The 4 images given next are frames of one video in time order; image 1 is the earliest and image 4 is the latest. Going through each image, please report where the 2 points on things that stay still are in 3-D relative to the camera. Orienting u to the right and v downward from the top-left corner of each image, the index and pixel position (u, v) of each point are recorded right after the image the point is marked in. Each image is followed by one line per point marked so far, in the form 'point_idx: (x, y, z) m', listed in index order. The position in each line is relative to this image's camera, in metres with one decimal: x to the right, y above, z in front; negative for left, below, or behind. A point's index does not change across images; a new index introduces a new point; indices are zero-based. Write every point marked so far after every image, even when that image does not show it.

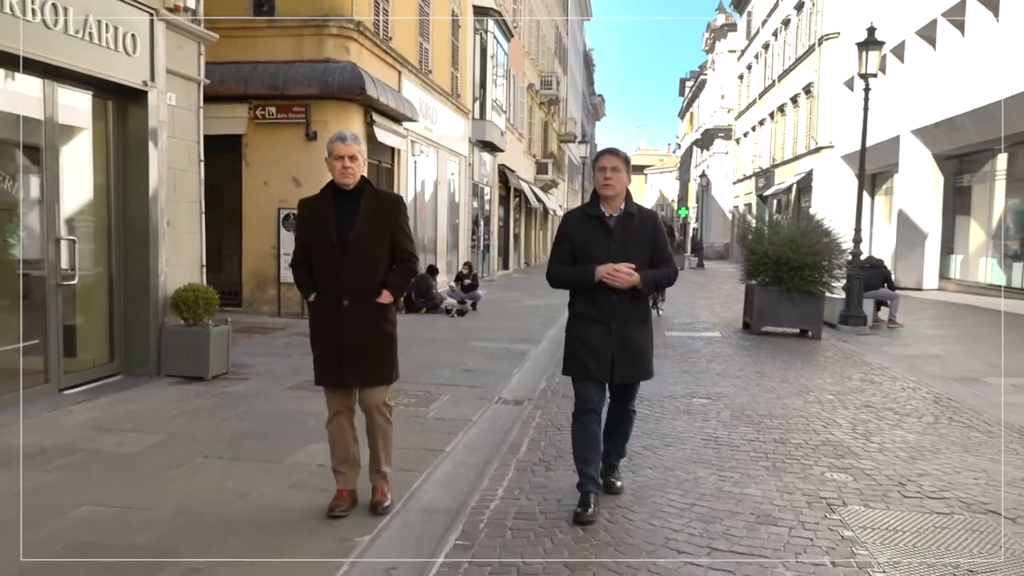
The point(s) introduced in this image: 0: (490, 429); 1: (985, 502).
0: (-0.2, -1.0, +5.9) m
1: (+2.6, -1.2, +4.4) m
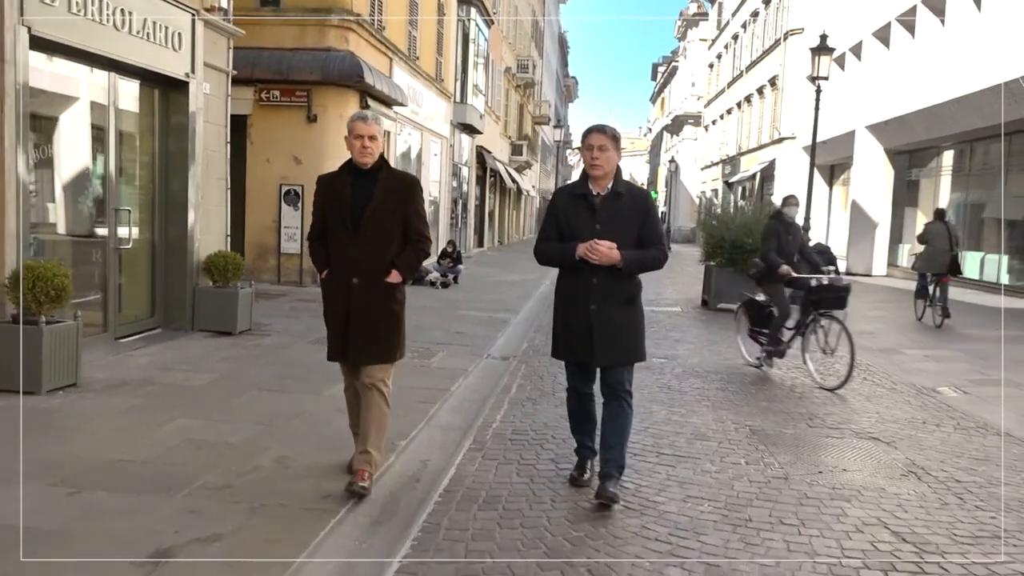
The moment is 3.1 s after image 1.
0: (-0.2, -0.8, +7.2) m
1: (+2.6, -1.0, +5.8) m
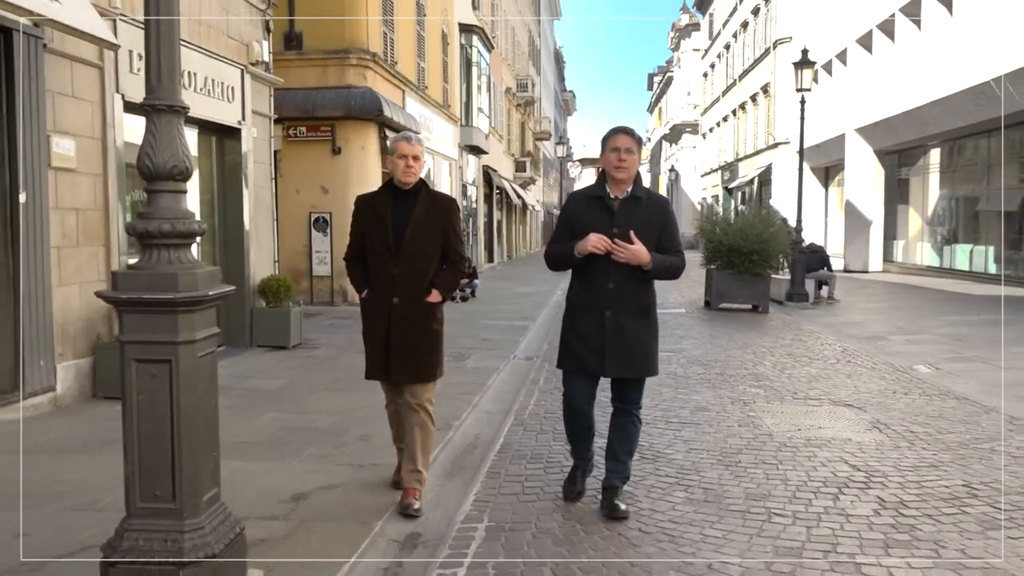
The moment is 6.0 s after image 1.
0: (0.0, -0.9, +8.3) m
1: (+2.8, -0.9, +6.8) m
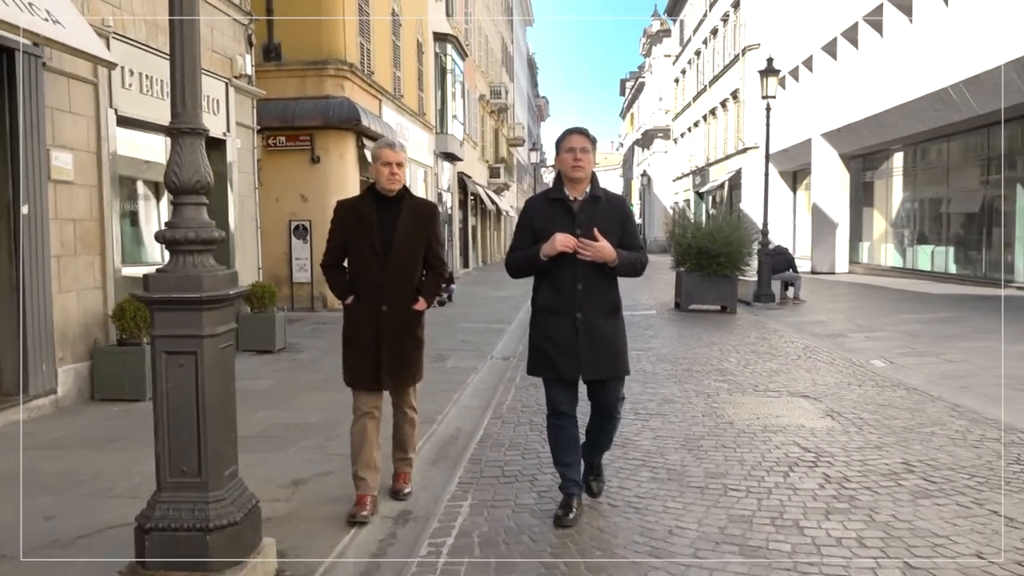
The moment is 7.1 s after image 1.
0: (-0.2, -0.9, +8.6) m
1: (+2.6, -0.9, +7.3) m
